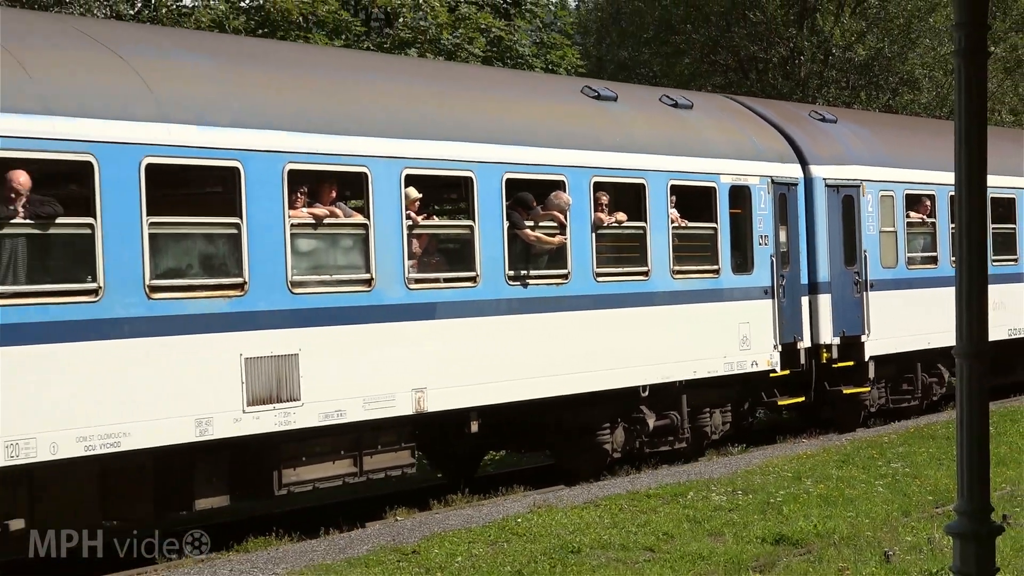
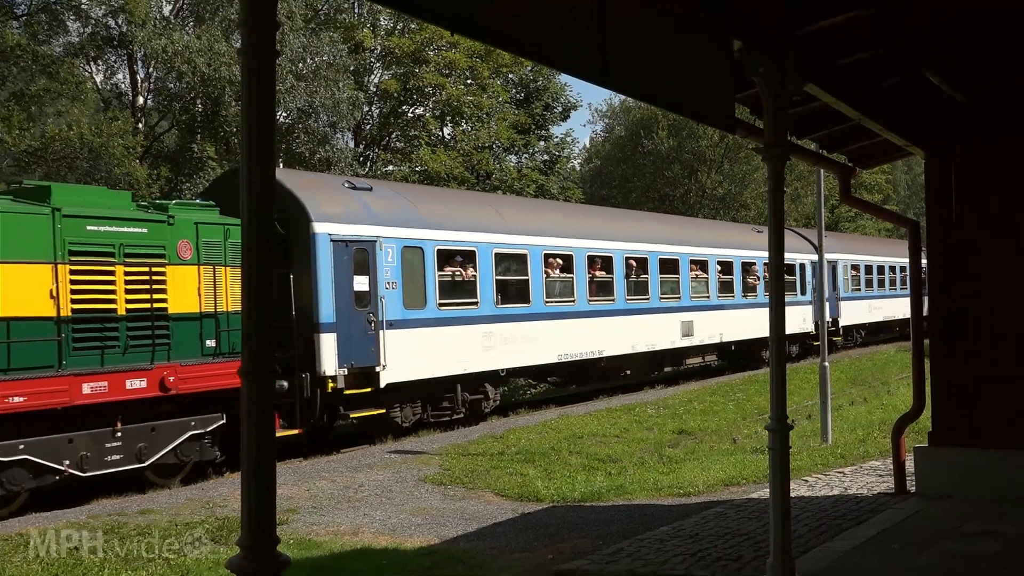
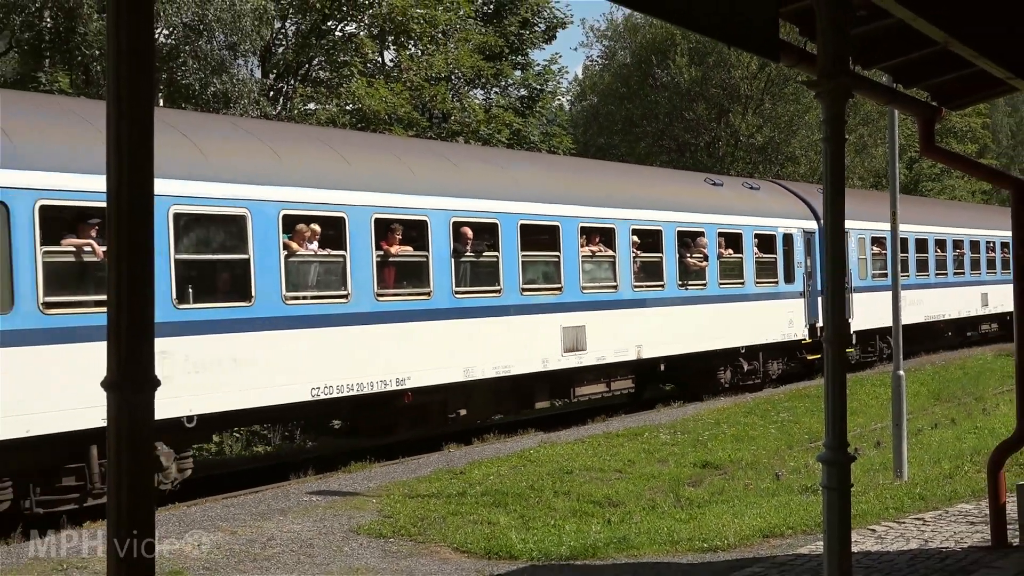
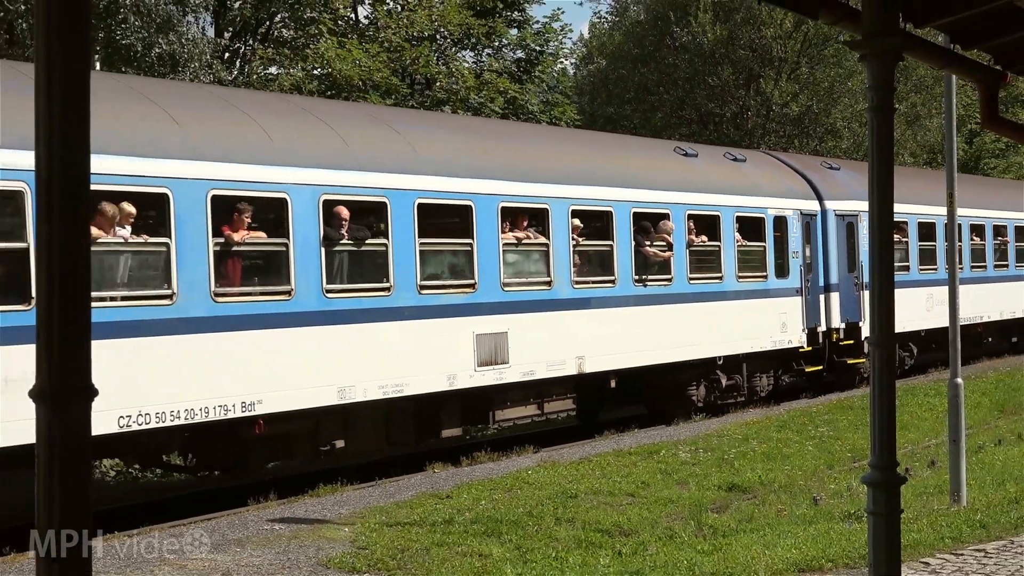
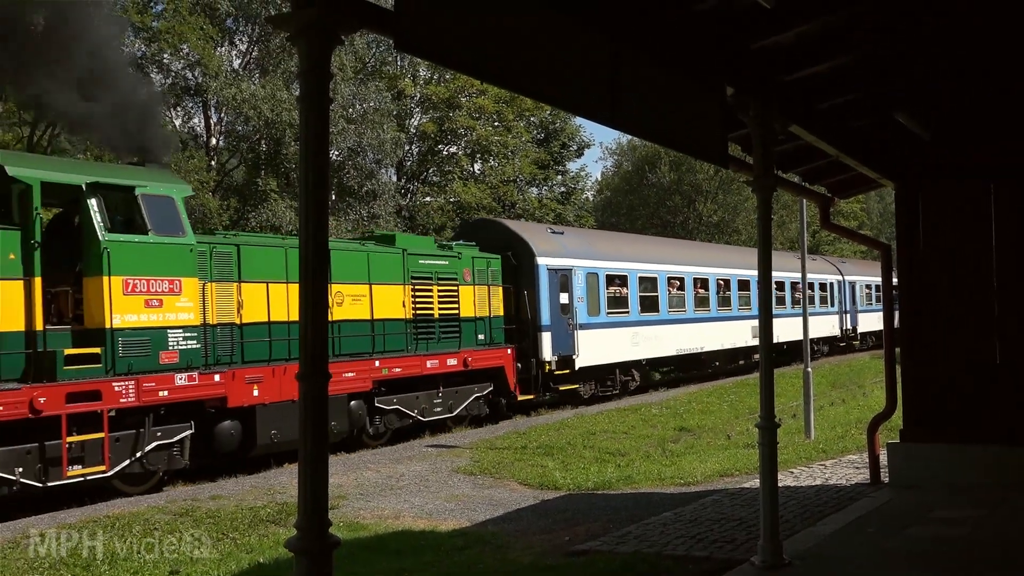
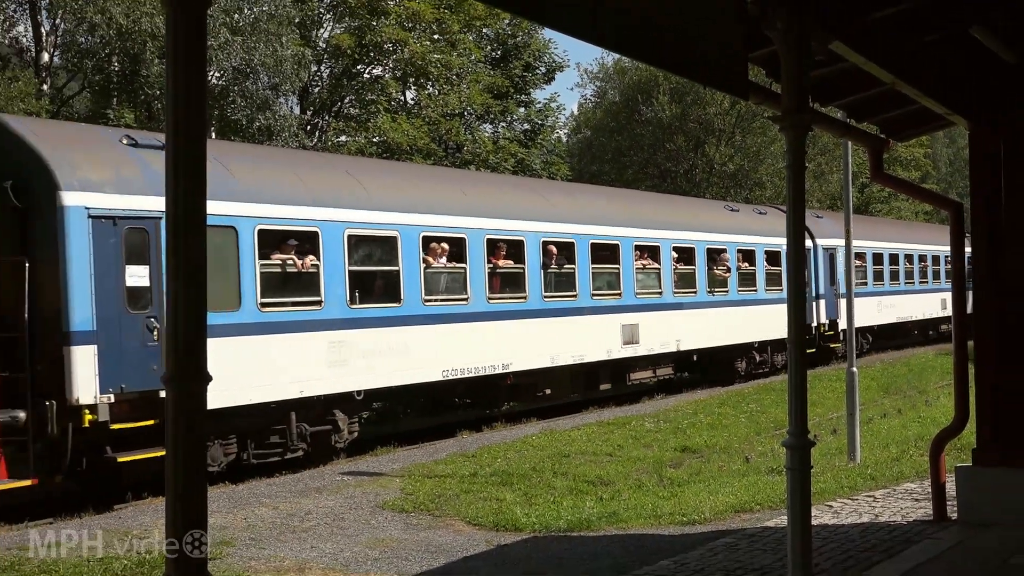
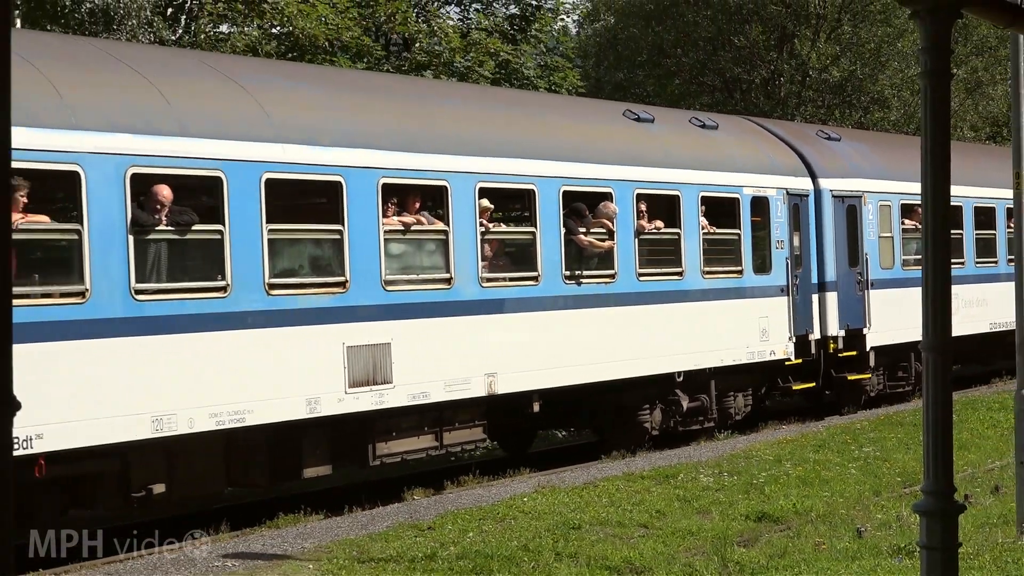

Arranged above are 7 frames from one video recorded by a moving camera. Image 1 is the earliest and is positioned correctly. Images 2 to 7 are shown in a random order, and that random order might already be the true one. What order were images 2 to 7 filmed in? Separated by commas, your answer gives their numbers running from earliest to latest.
7, 4, 3, 6, 2, 5
